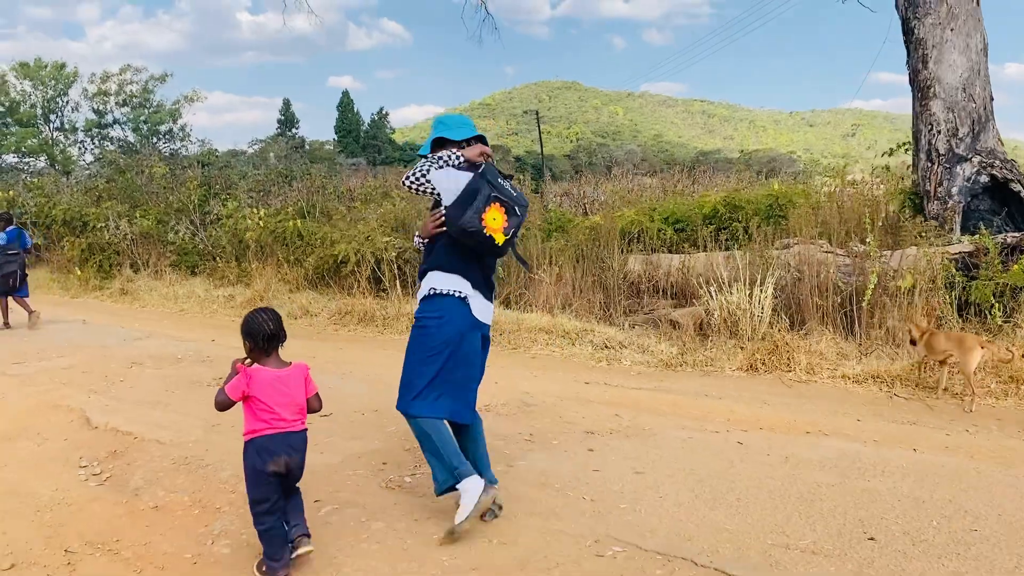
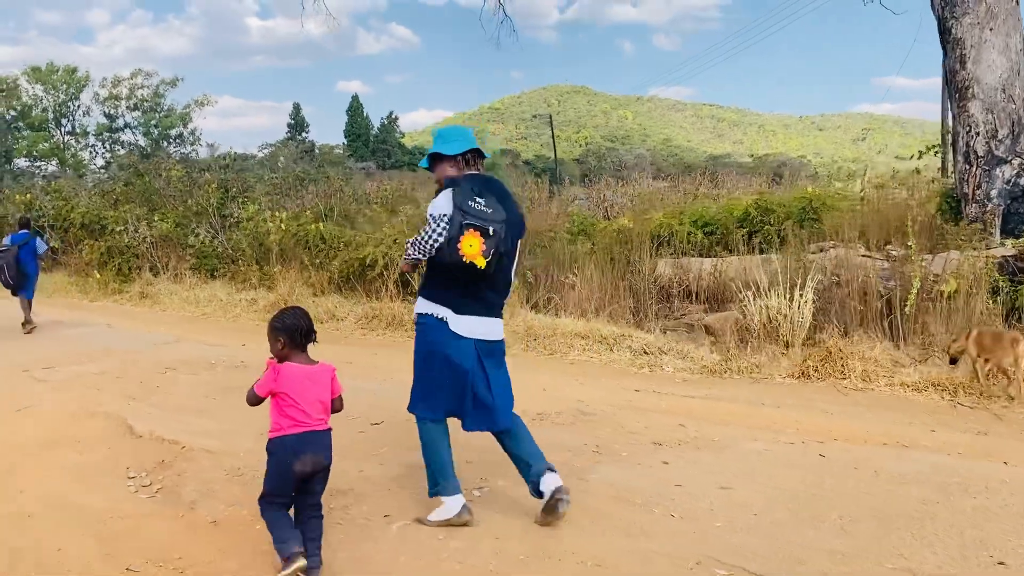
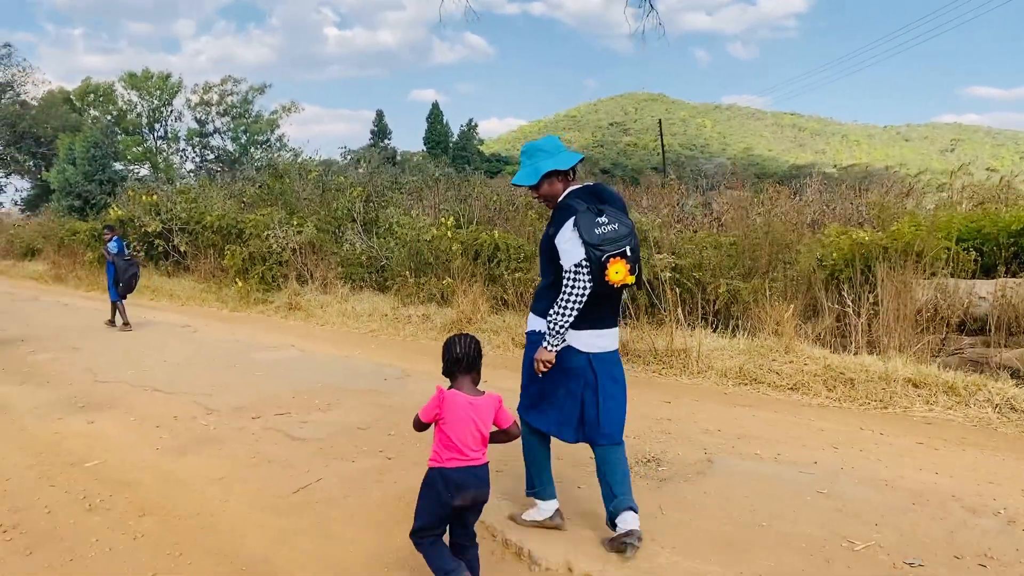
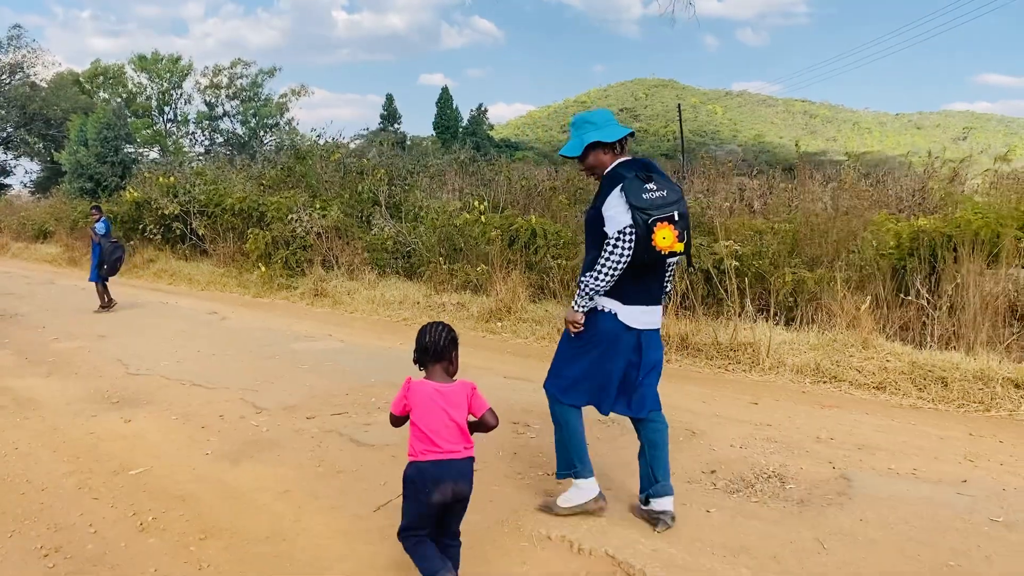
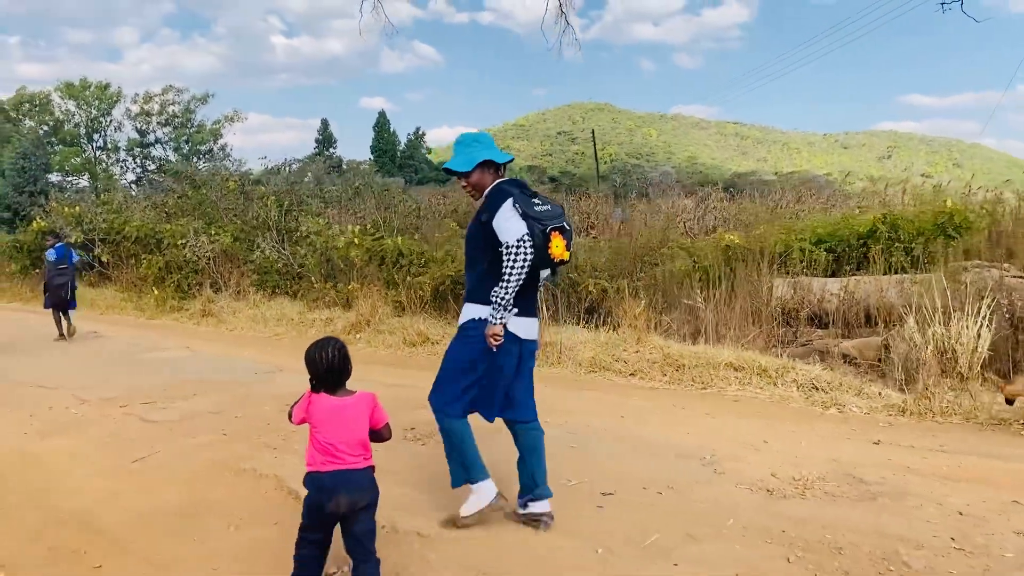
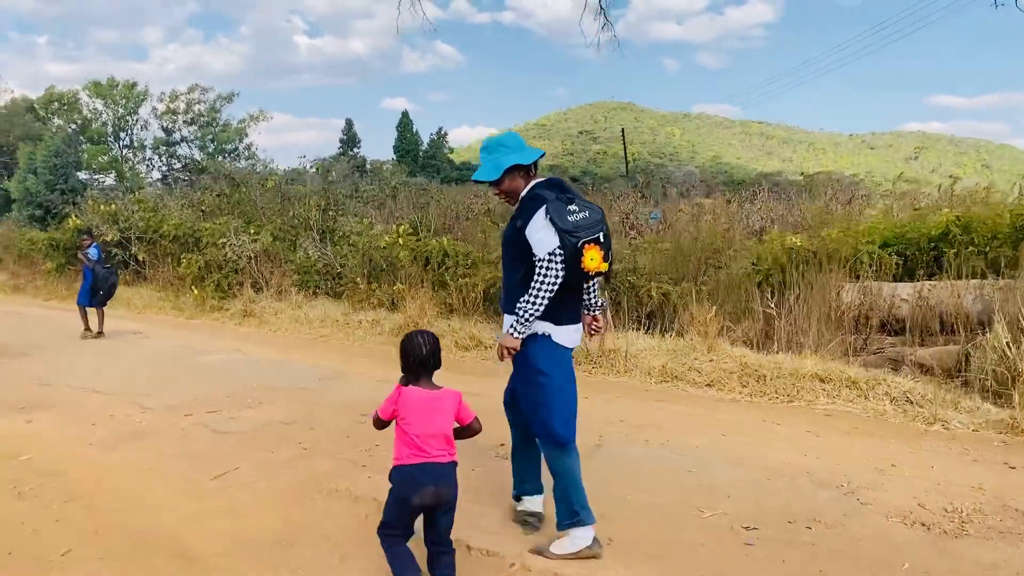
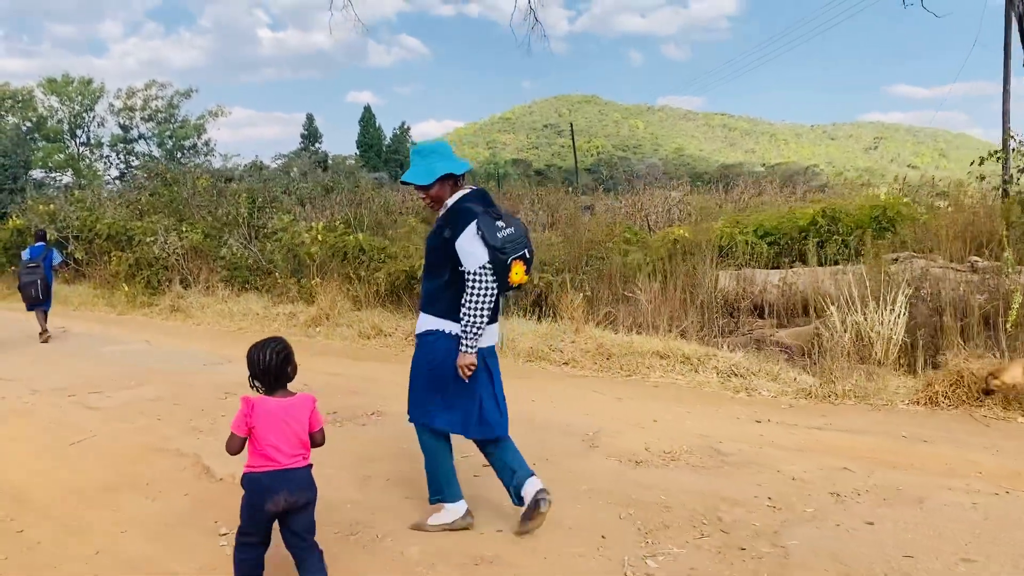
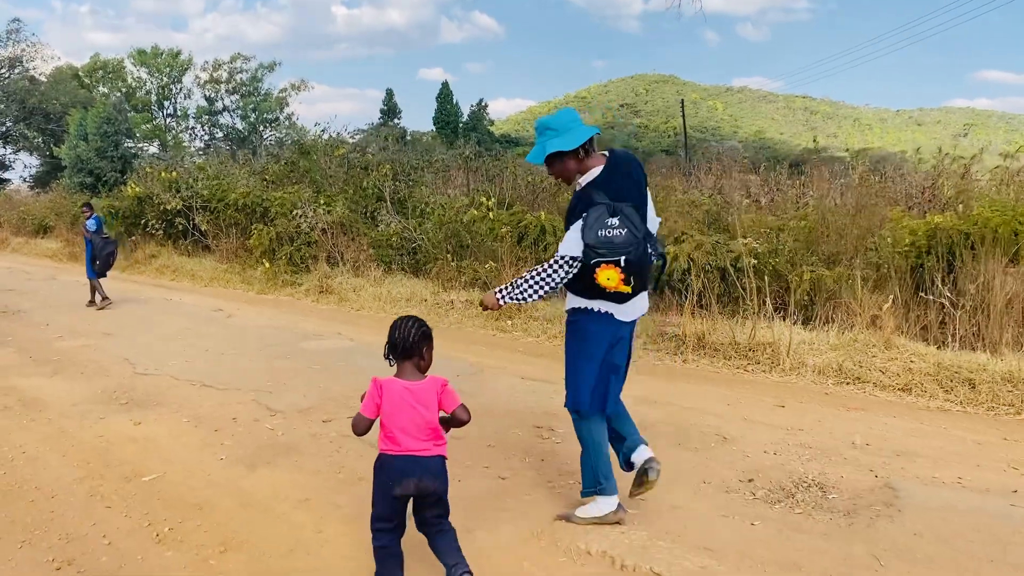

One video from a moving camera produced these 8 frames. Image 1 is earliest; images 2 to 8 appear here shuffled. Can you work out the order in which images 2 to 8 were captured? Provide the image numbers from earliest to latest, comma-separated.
2, 7, 5, 6, 3, 4, 8
